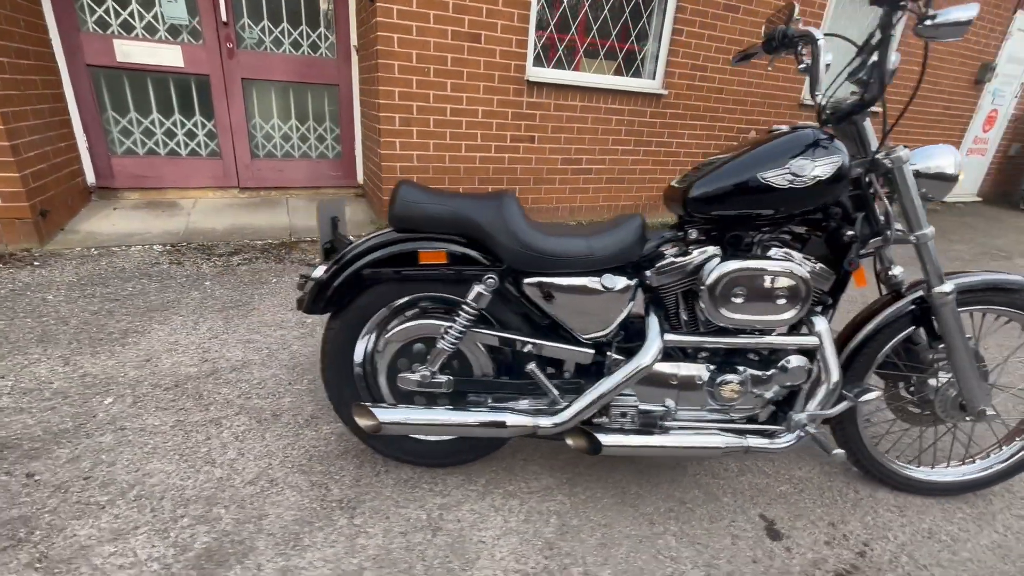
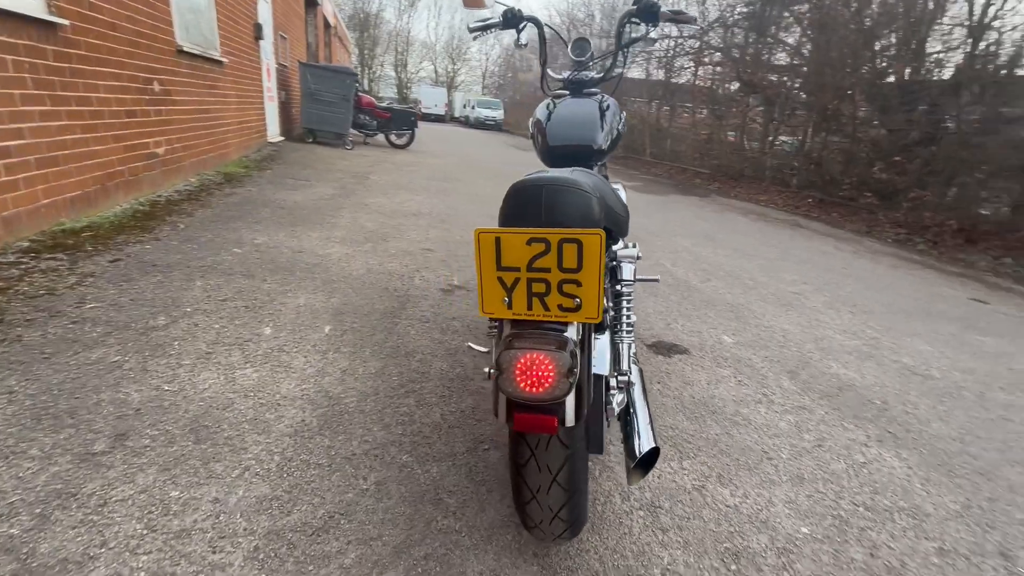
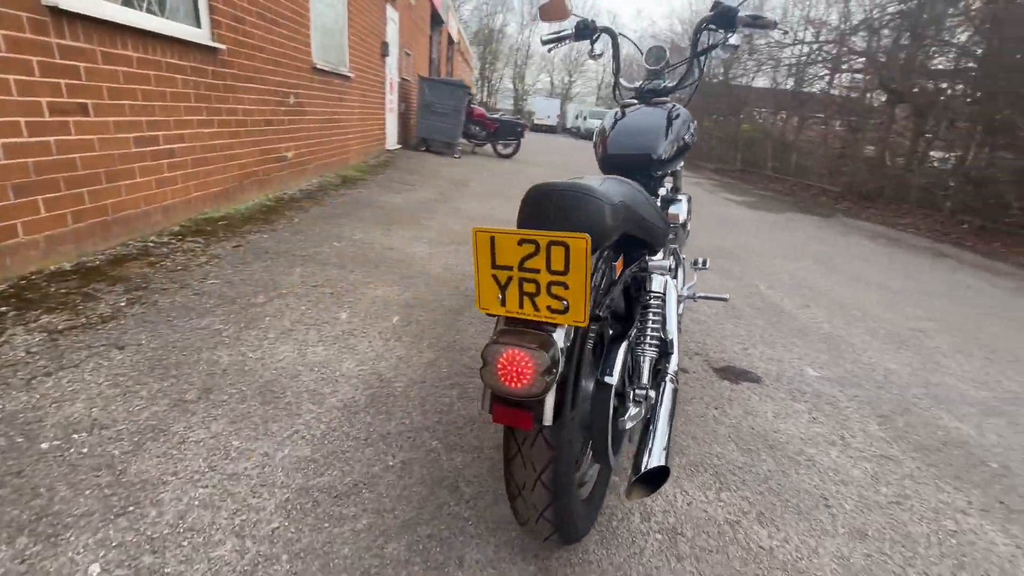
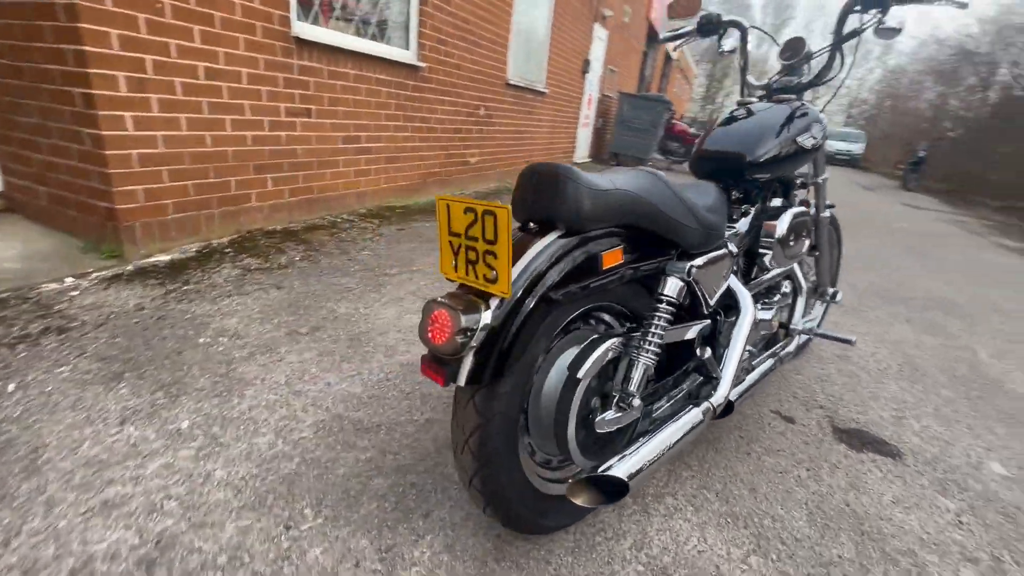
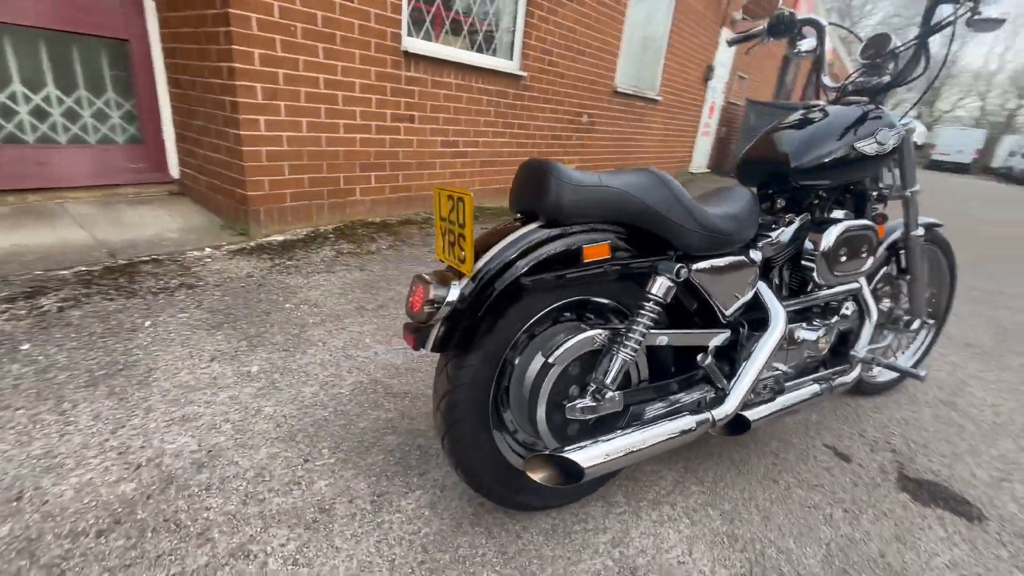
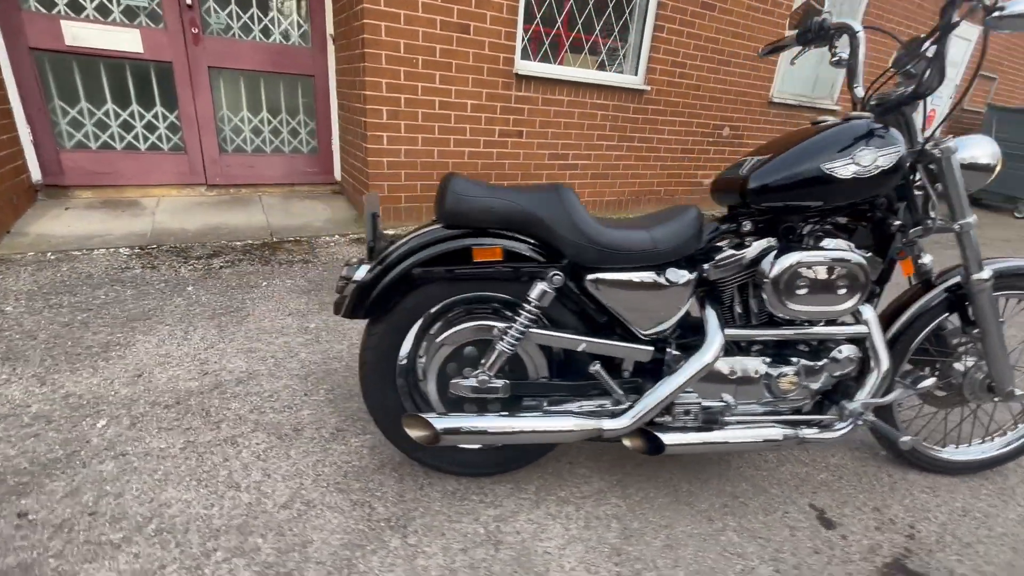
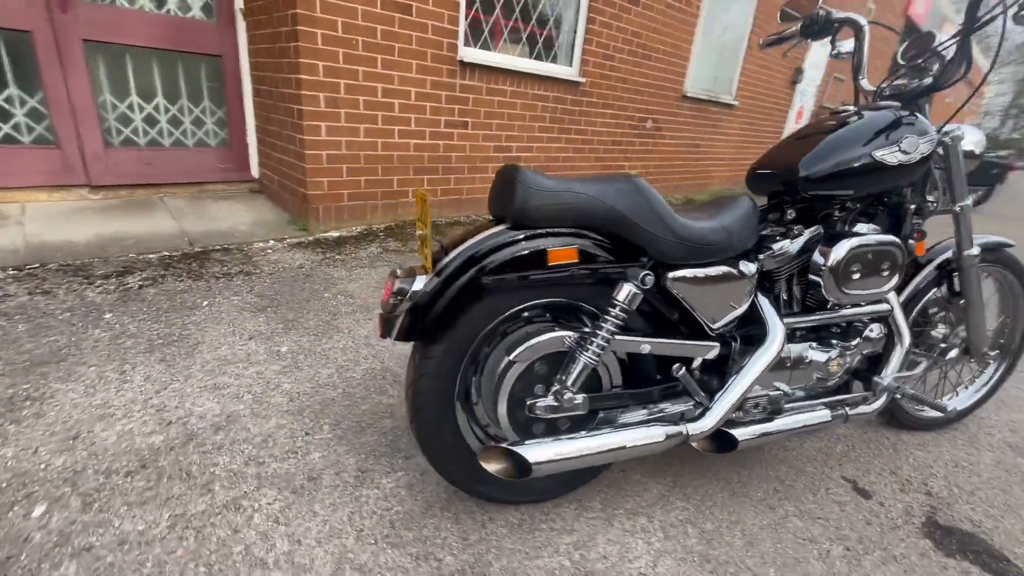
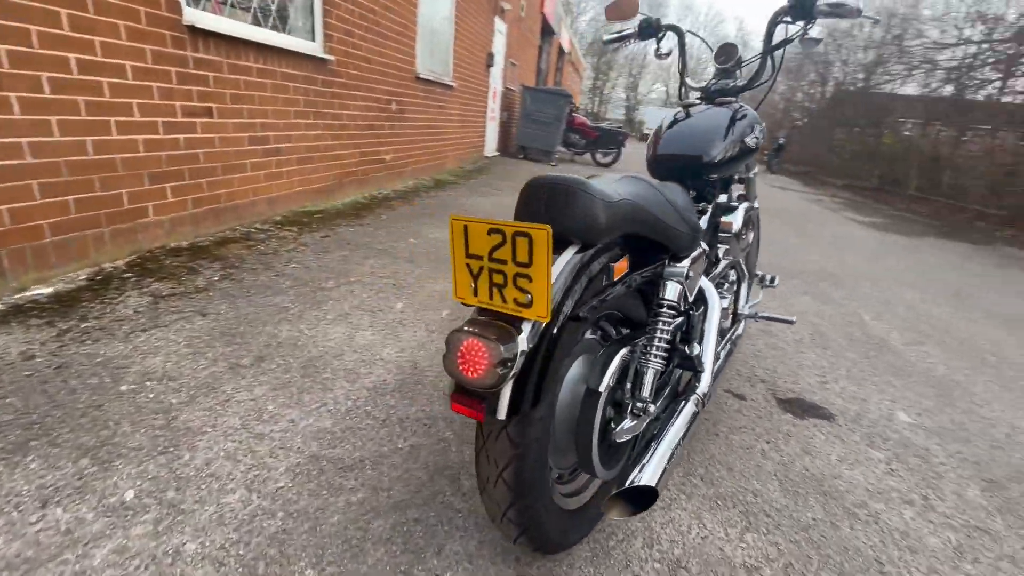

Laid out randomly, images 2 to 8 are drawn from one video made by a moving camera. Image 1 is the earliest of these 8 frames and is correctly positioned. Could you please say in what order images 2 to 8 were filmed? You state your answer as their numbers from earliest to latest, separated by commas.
6, 7, 5, 4, 8, 3, 2
